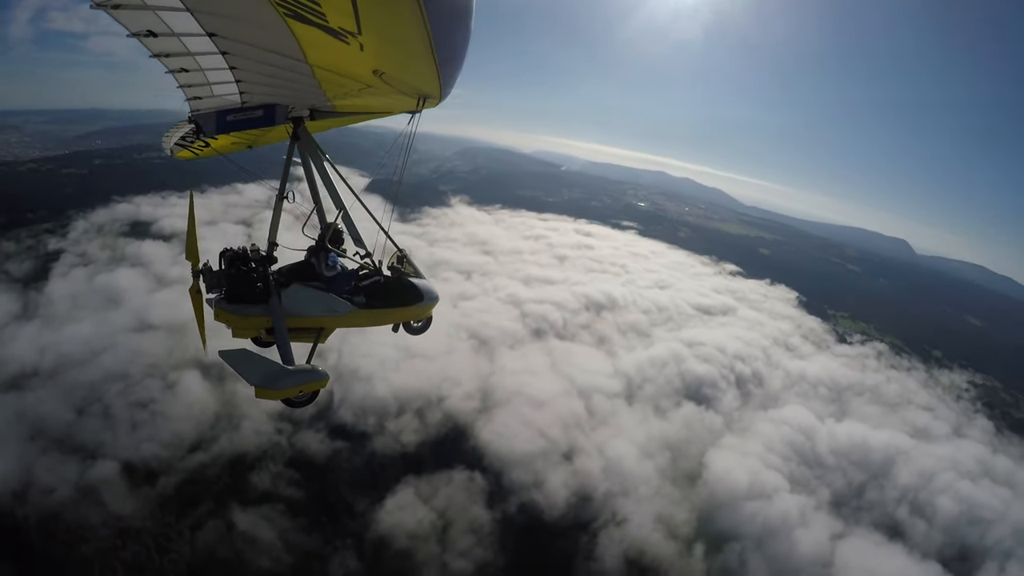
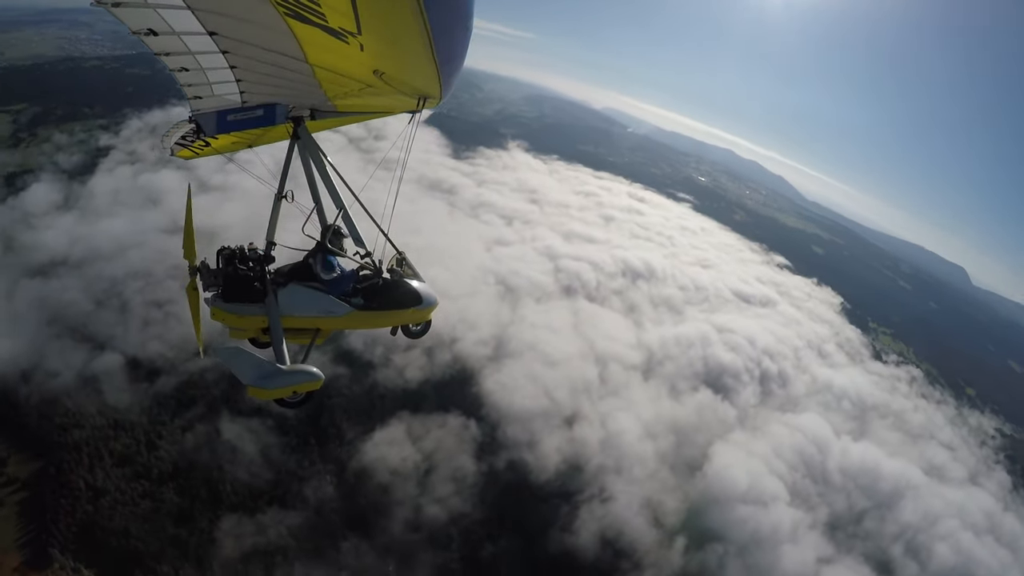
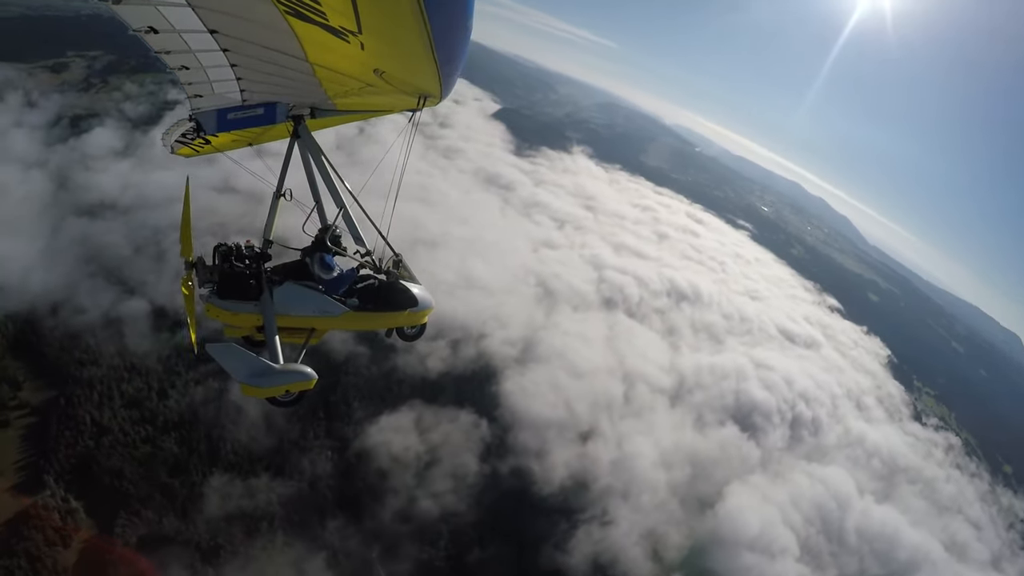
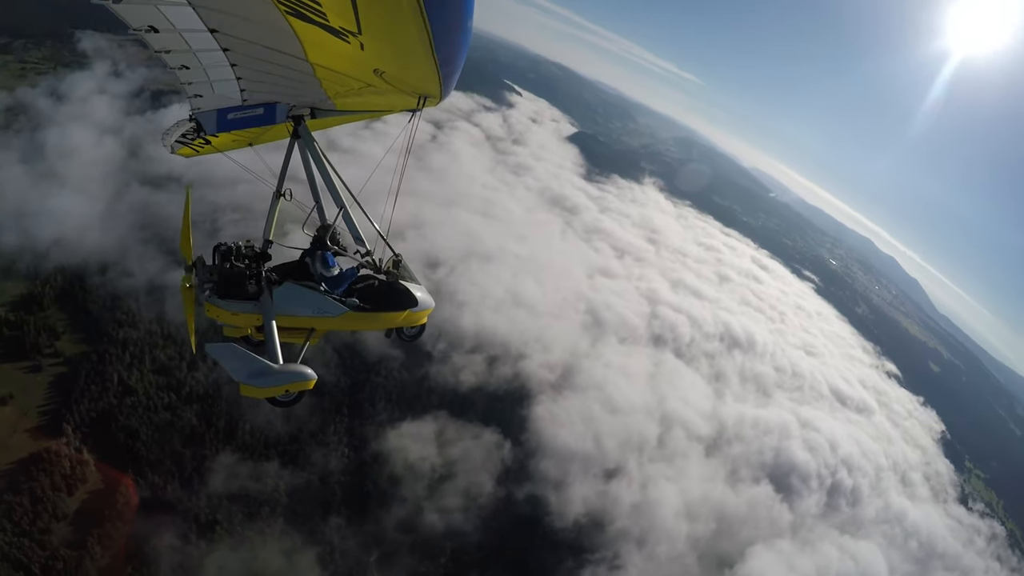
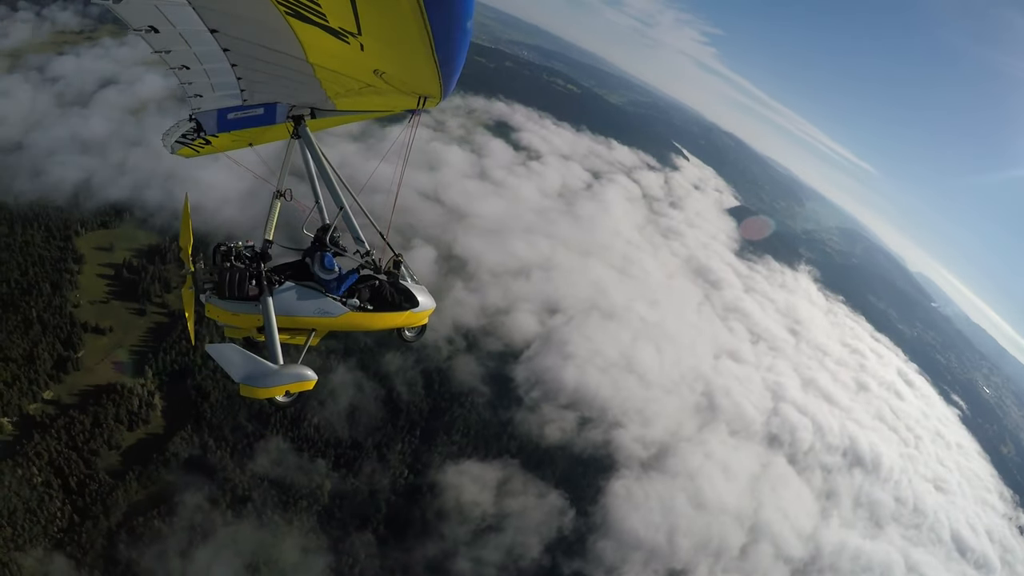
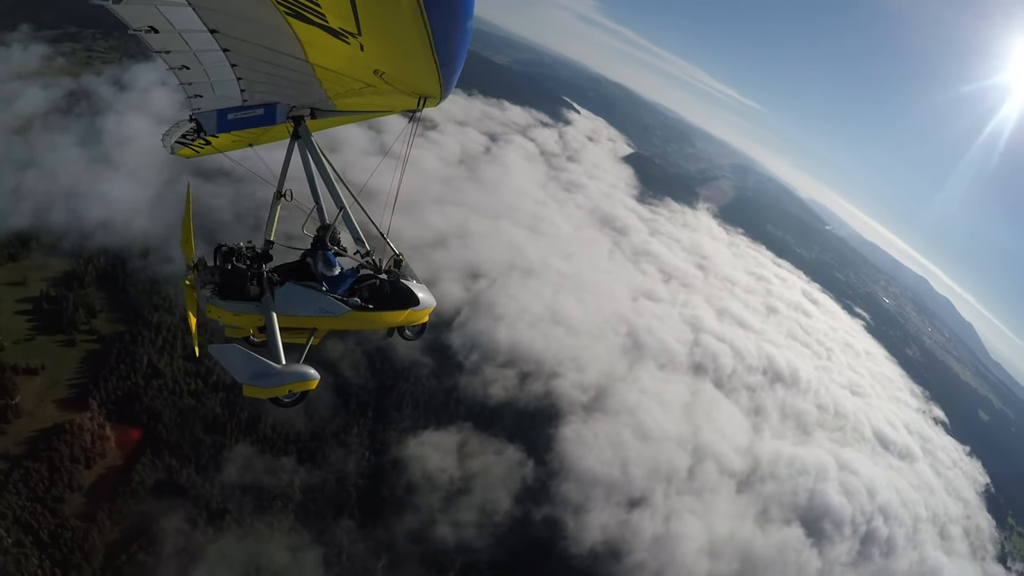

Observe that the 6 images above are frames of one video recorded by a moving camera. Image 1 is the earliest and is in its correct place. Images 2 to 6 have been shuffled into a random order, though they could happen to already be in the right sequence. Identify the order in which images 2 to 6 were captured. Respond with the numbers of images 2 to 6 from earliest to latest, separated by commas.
2, 3, 4, 6, 5
